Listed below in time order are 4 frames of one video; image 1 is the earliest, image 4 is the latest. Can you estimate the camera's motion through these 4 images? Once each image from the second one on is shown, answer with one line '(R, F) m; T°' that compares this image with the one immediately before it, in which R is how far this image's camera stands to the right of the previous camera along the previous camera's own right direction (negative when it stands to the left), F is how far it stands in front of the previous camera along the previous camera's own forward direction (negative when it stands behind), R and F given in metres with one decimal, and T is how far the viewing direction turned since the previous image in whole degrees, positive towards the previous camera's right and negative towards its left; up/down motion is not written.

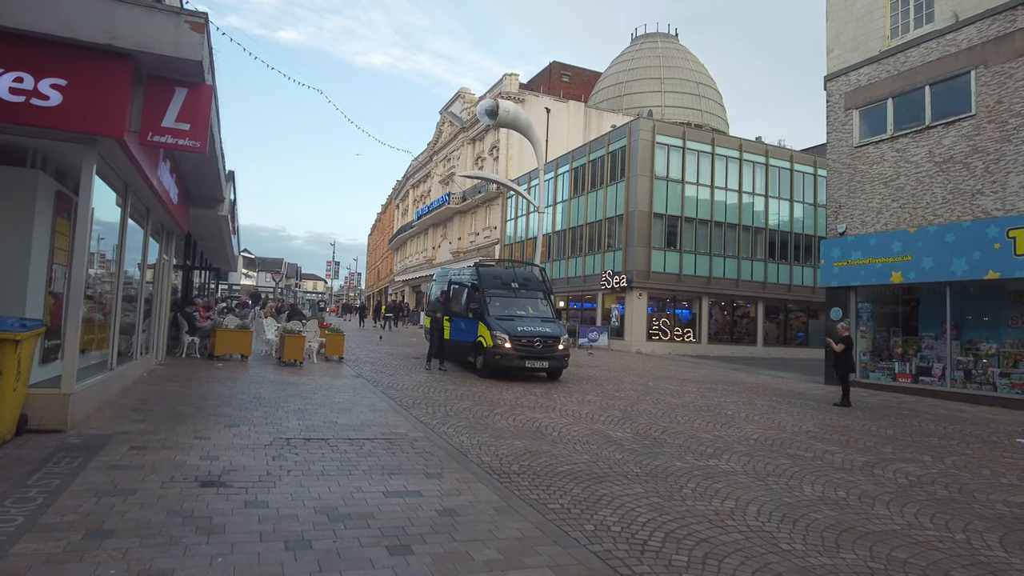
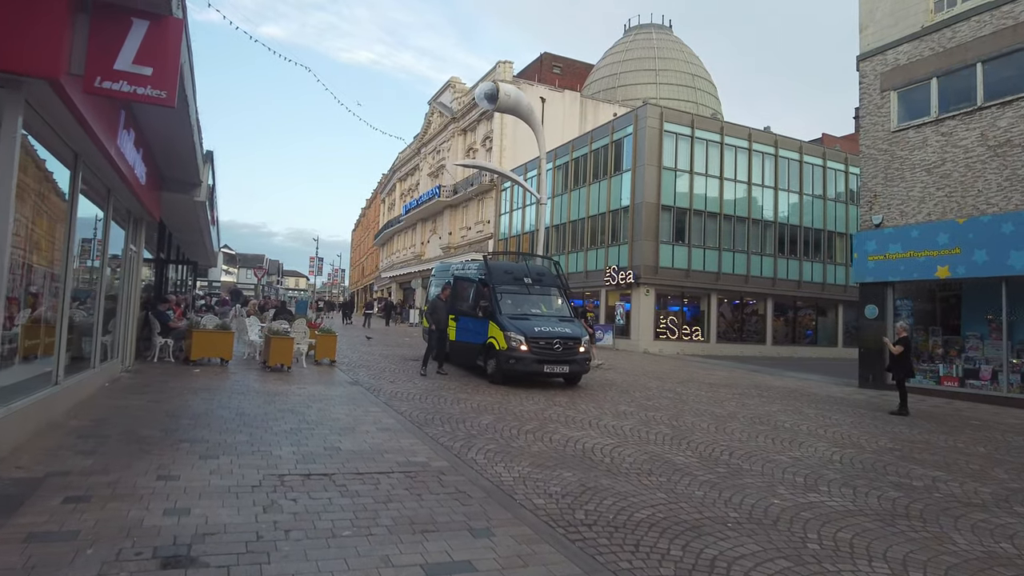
(-0.6, +1.5) m; +1°
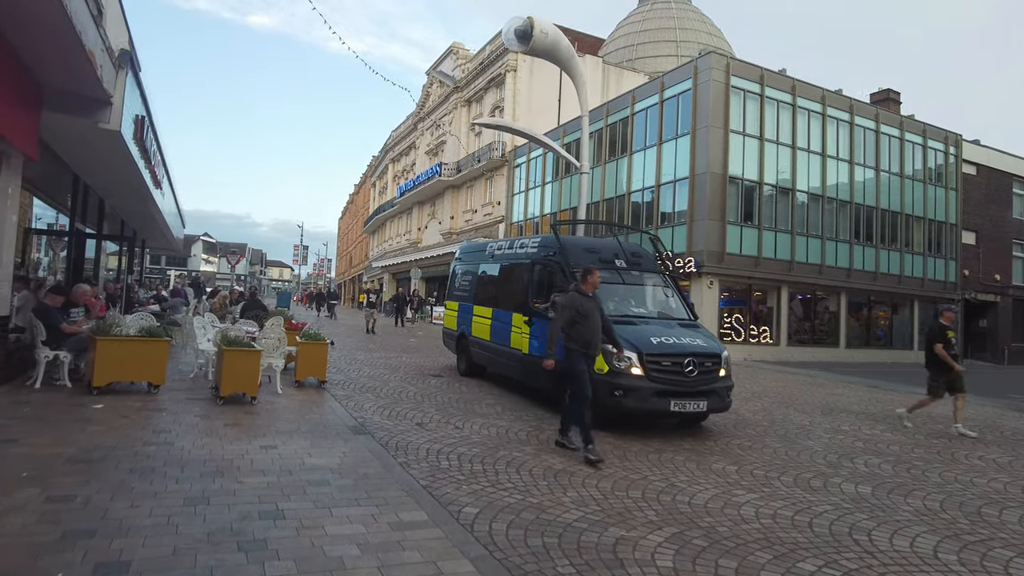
(-1.4, +4.7) m; +1°
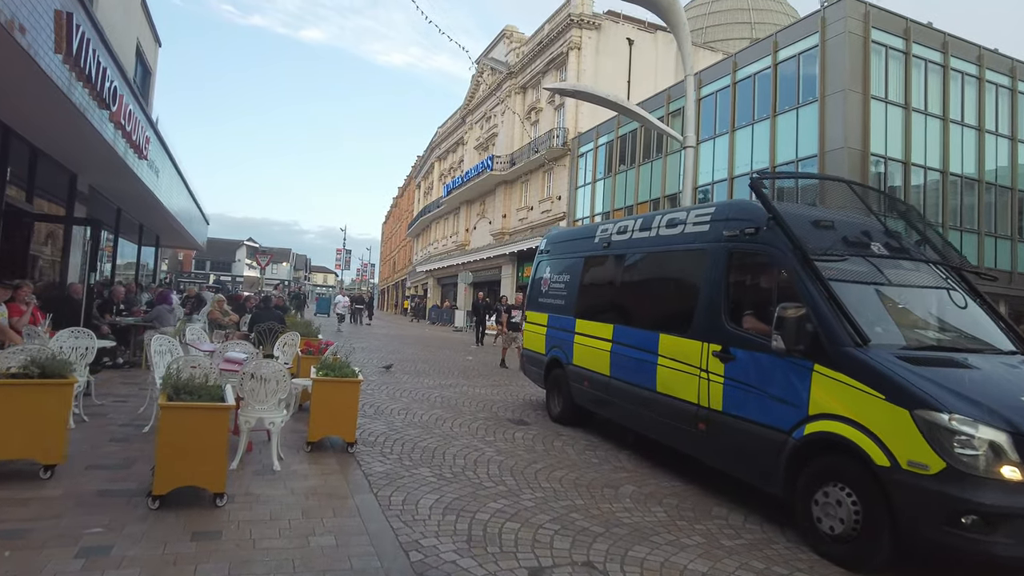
(-1.0, +3.9) m; -4°
